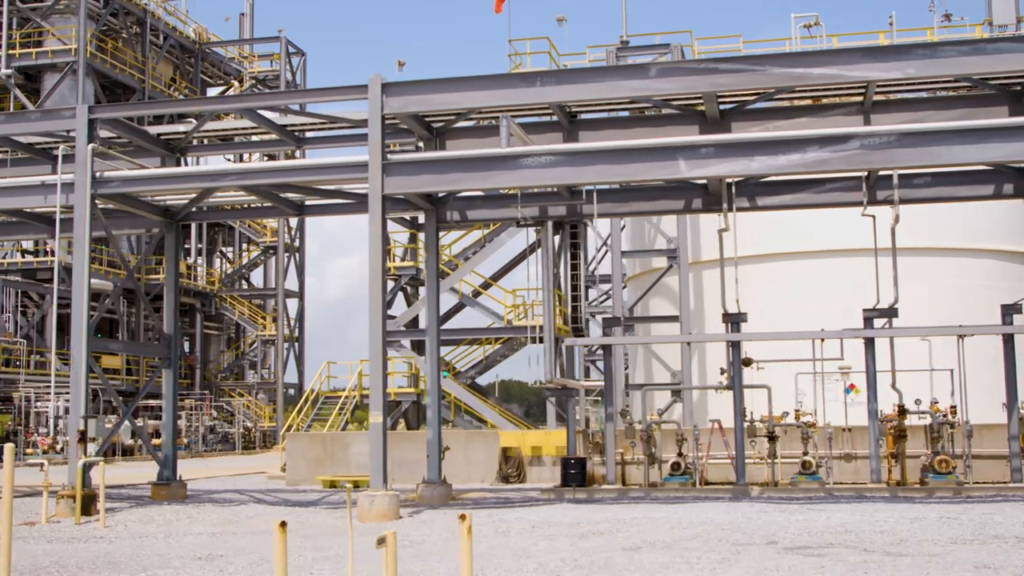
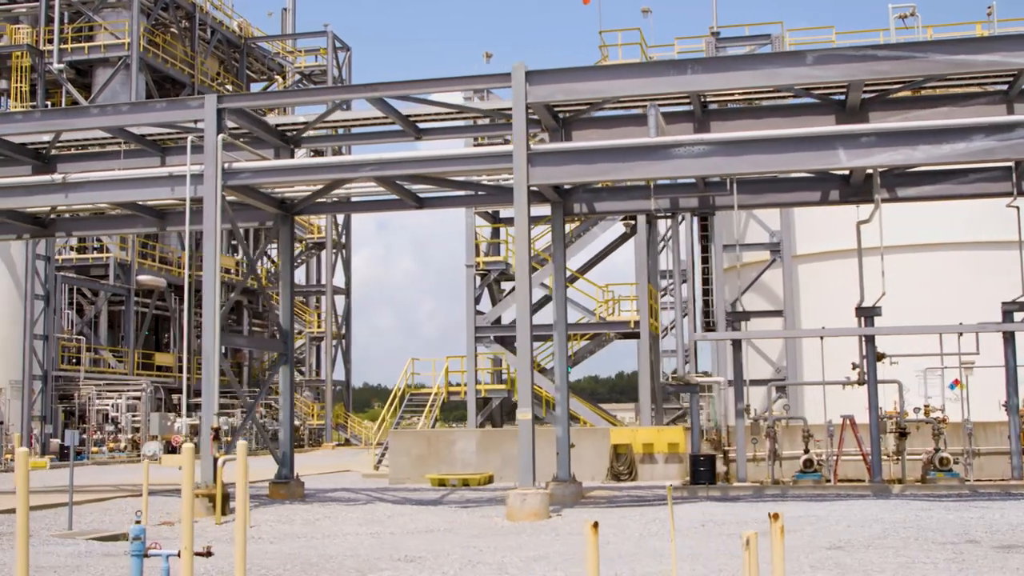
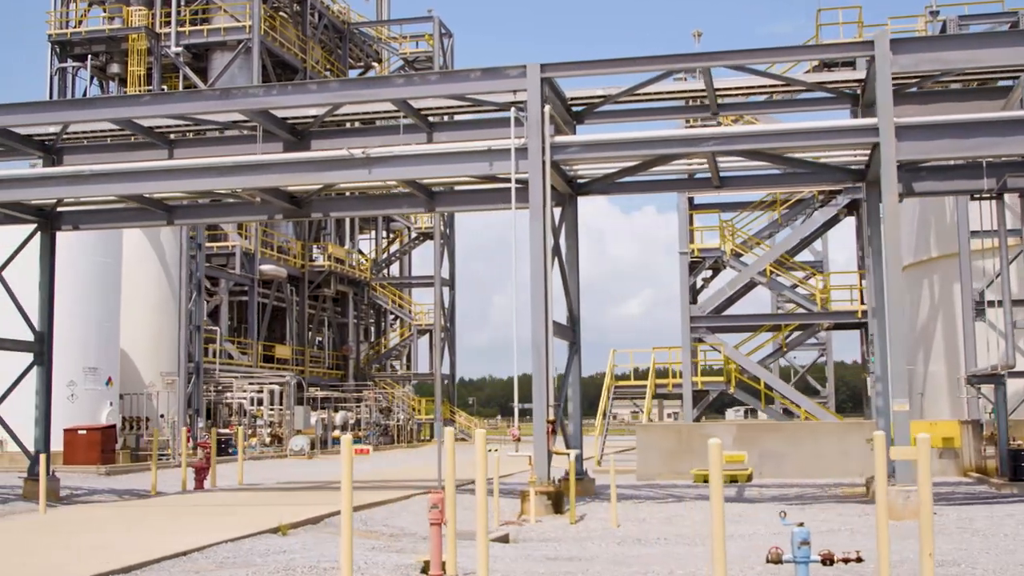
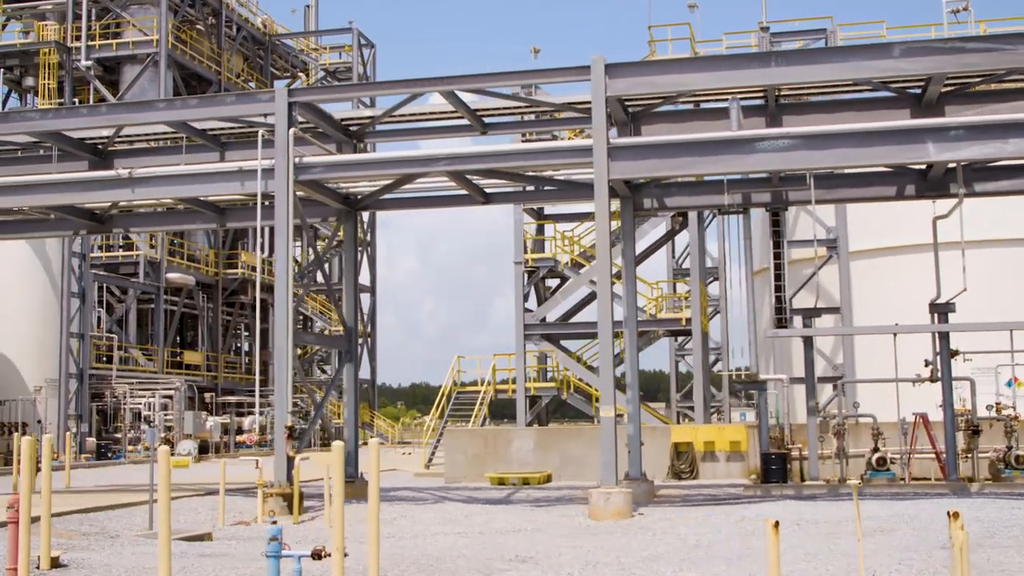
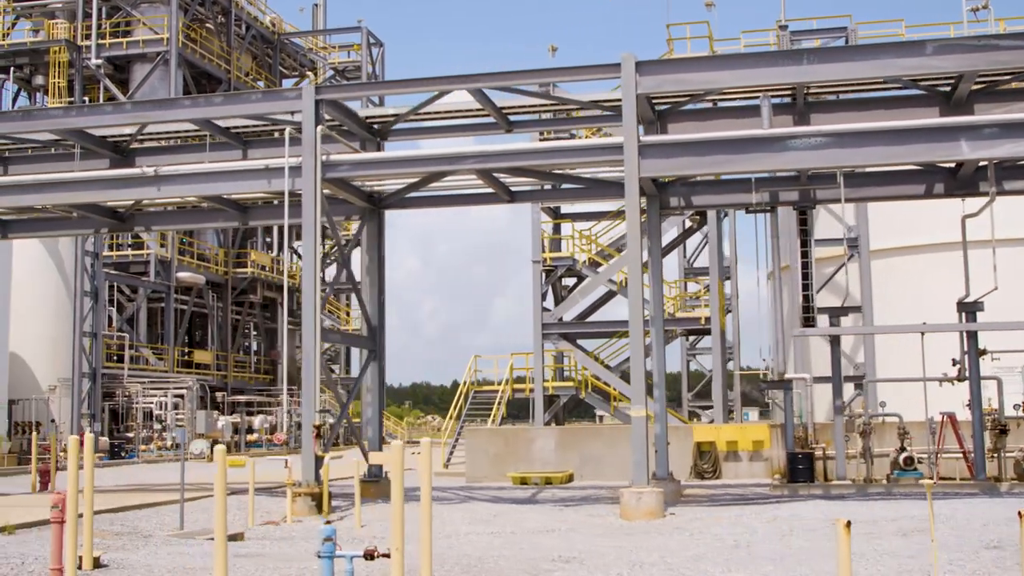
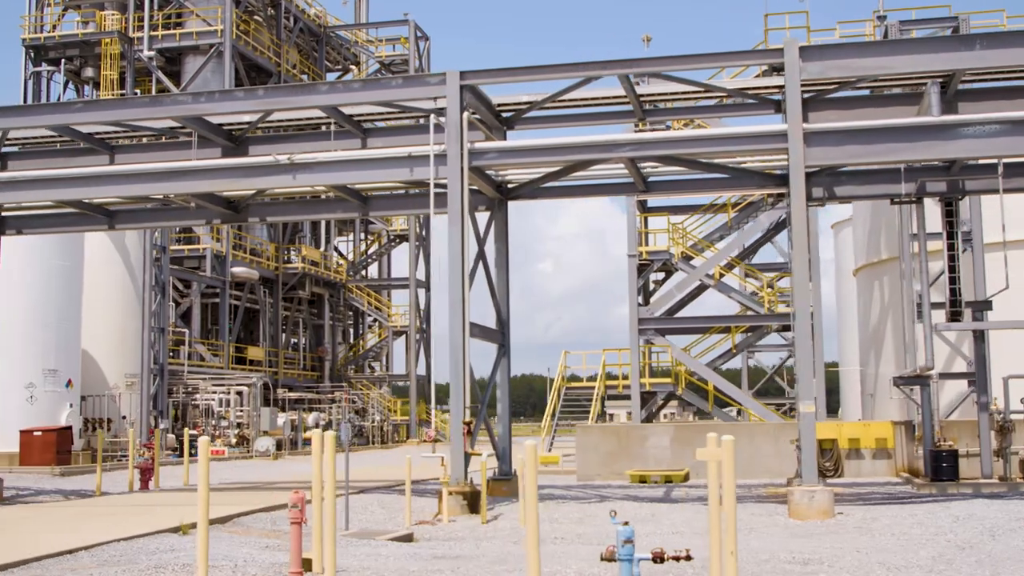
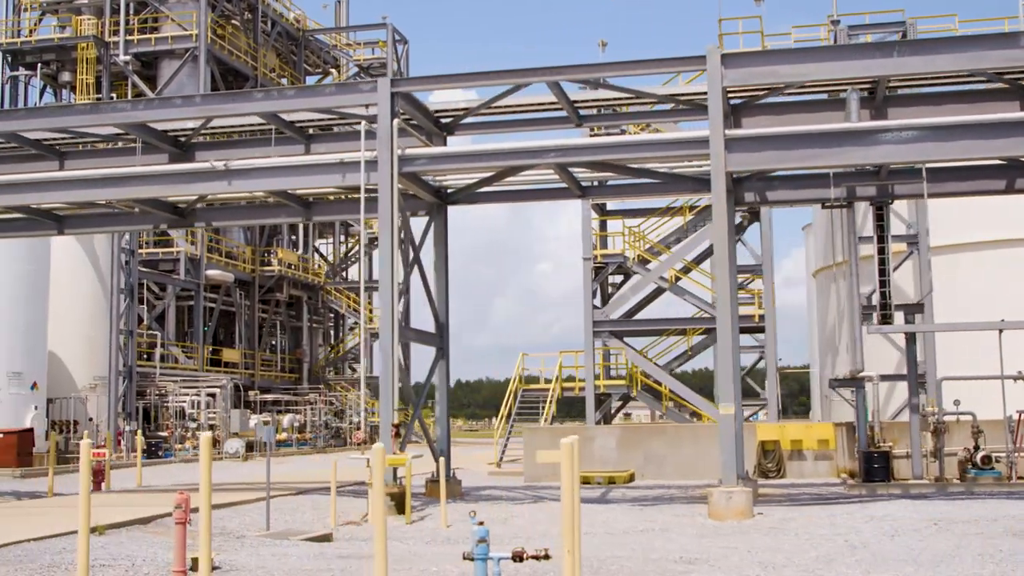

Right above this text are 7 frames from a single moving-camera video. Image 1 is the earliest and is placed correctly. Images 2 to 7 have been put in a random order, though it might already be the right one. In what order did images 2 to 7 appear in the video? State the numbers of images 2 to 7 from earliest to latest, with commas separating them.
2, 4, 5, 7, 6, 3
